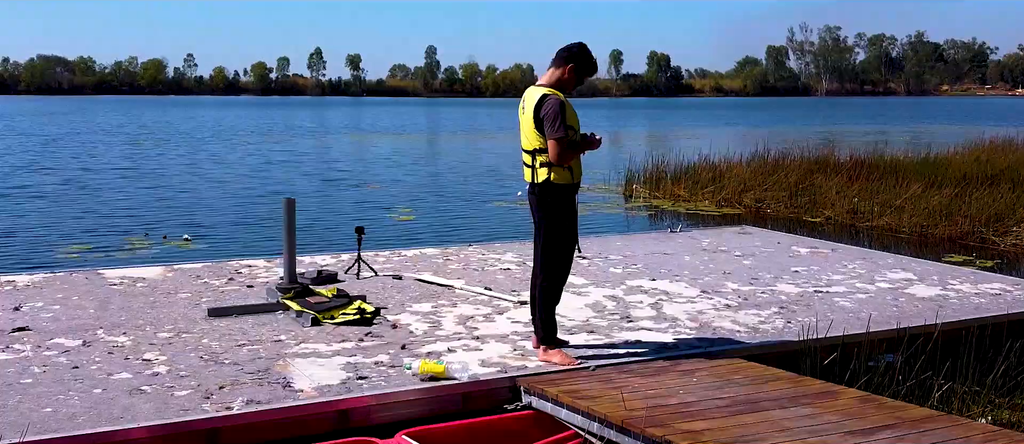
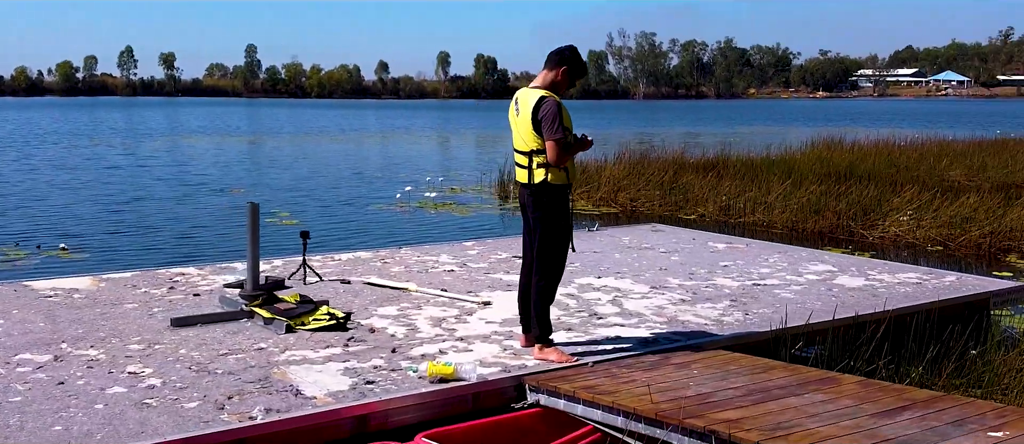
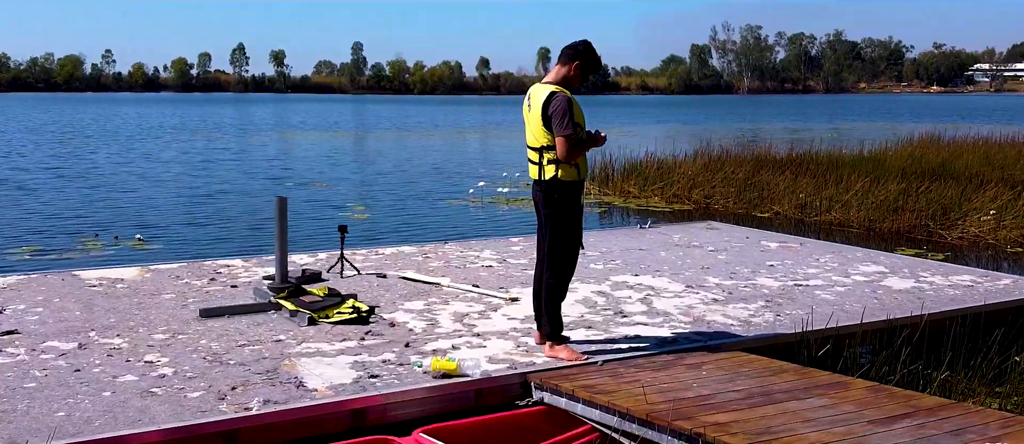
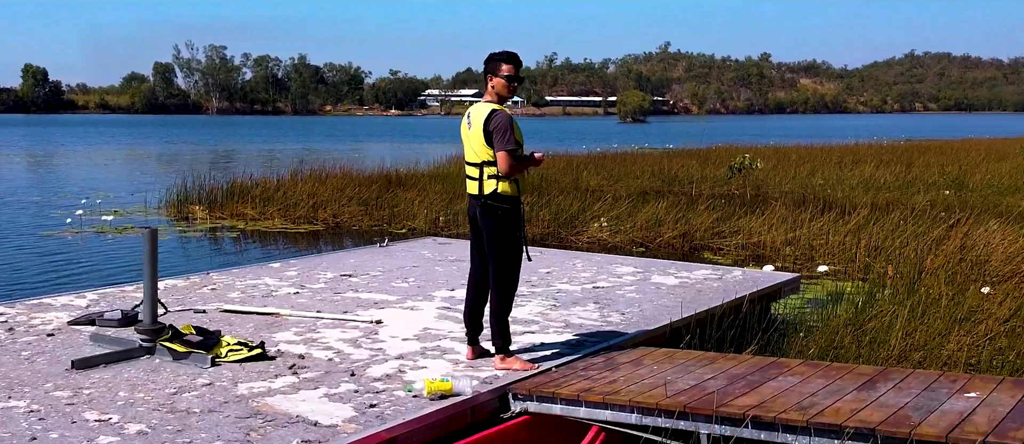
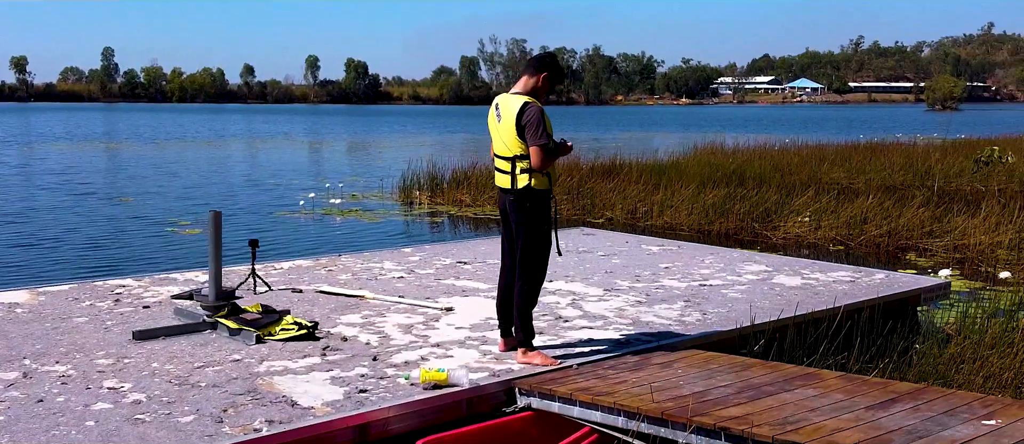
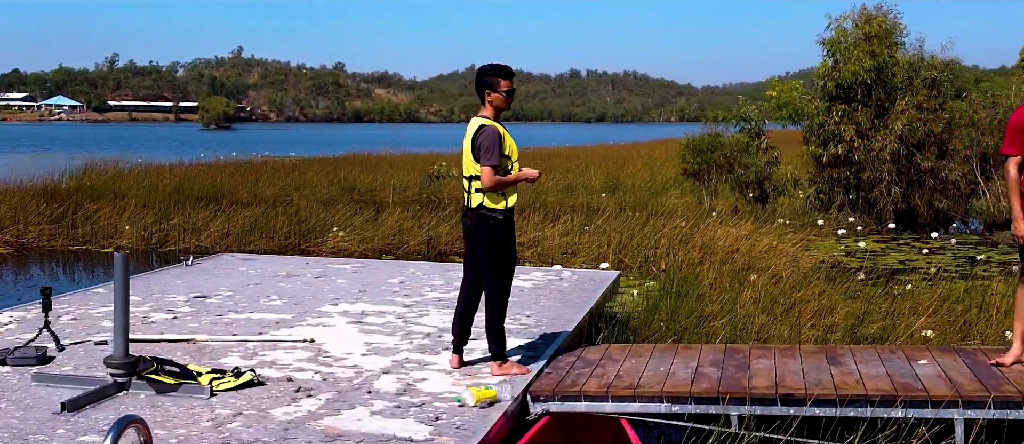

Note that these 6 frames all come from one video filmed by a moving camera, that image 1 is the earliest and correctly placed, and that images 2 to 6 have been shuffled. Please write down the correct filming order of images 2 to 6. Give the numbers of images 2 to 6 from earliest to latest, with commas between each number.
3, 2, 5, 4, 6
